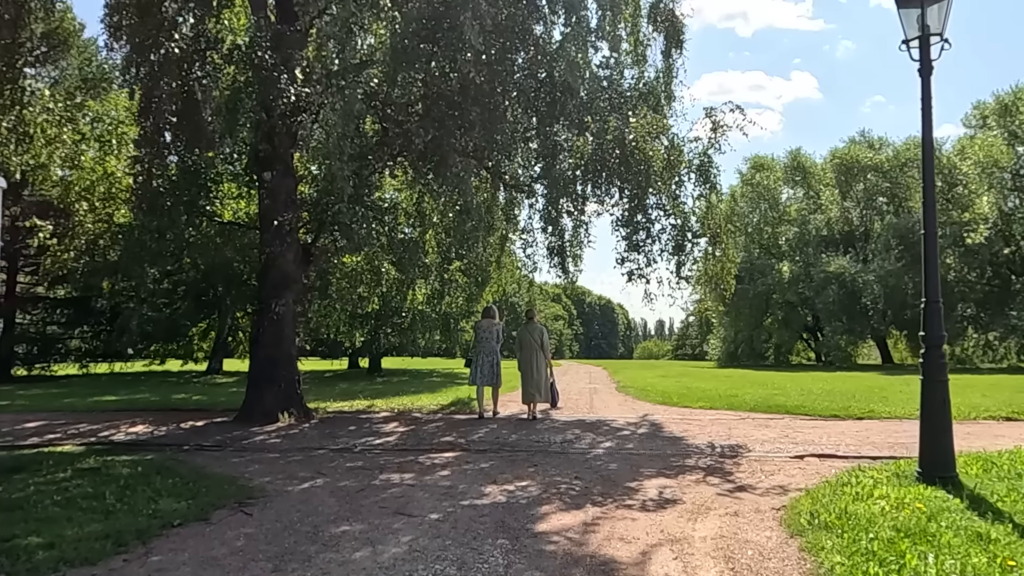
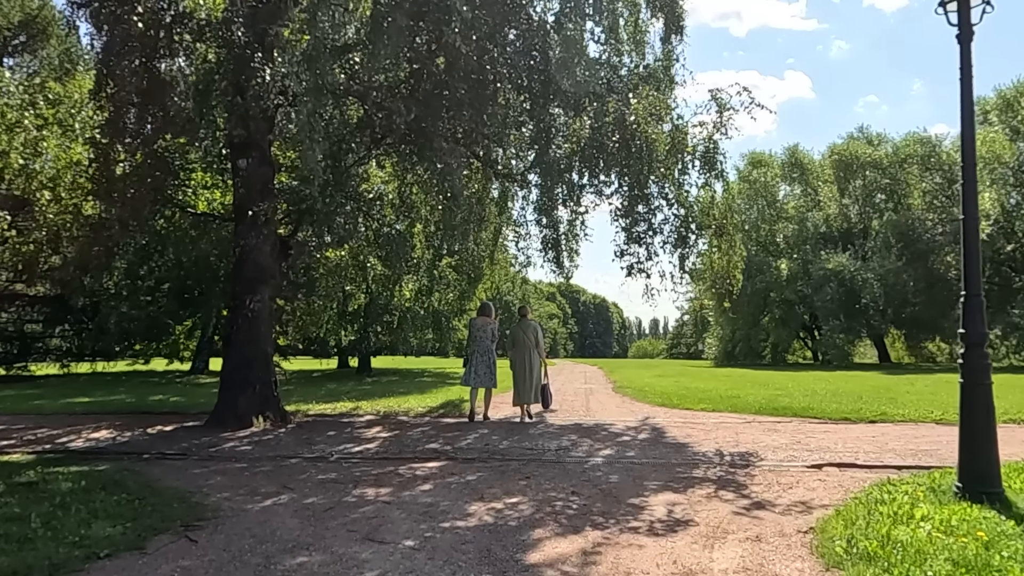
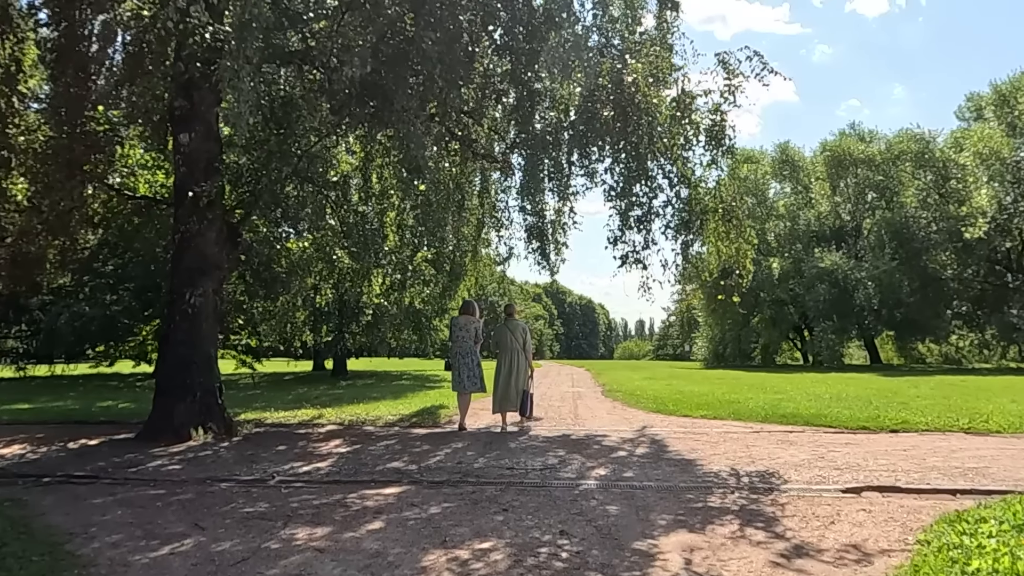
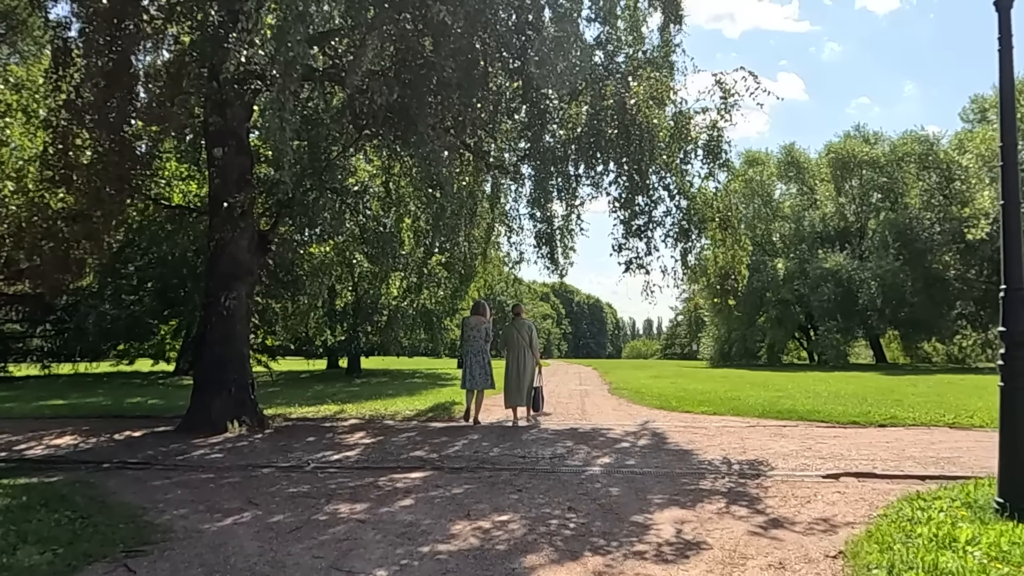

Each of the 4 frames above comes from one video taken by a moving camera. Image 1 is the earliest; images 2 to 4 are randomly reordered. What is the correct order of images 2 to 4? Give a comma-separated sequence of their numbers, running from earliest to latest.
2, 4, 3
